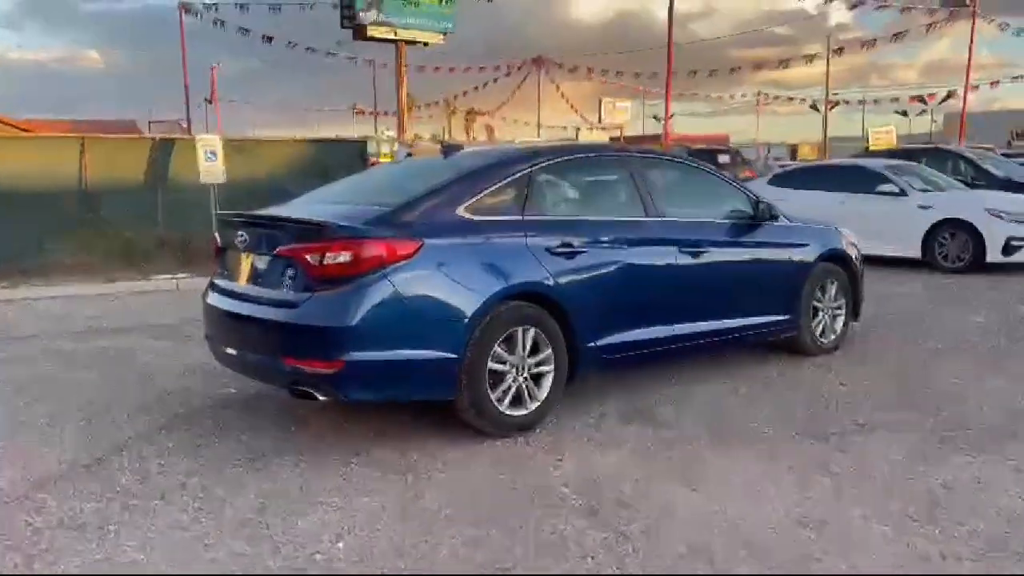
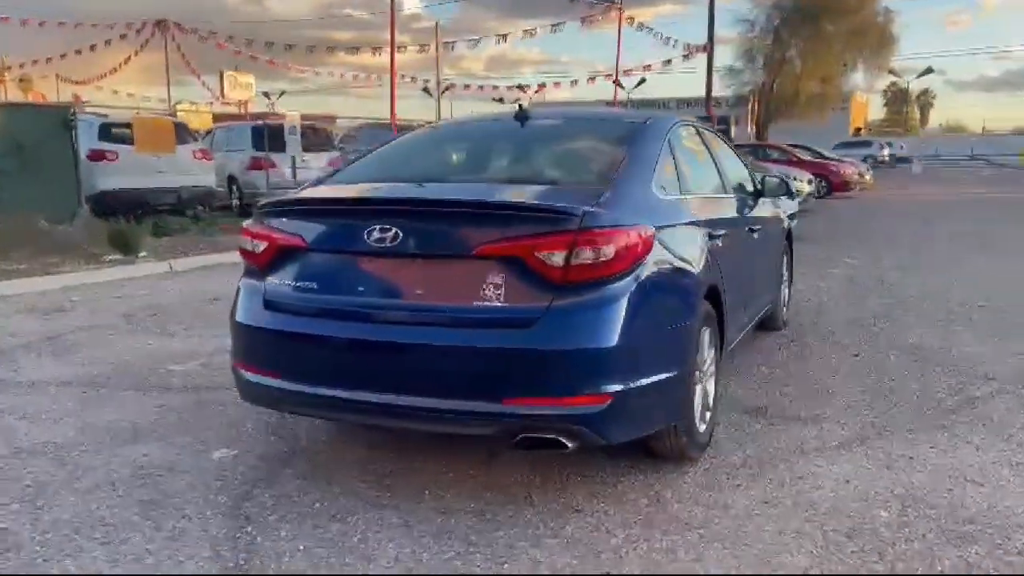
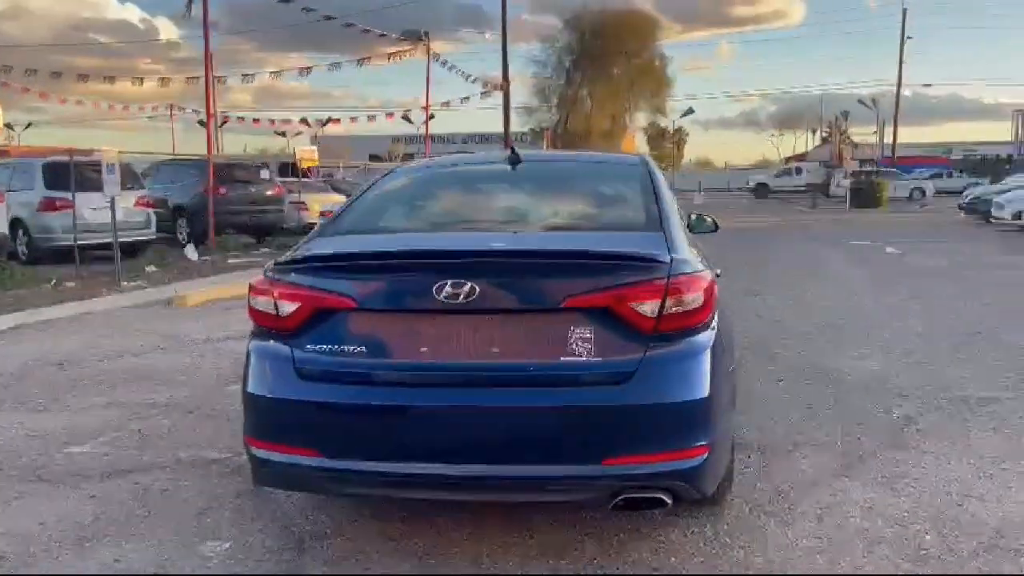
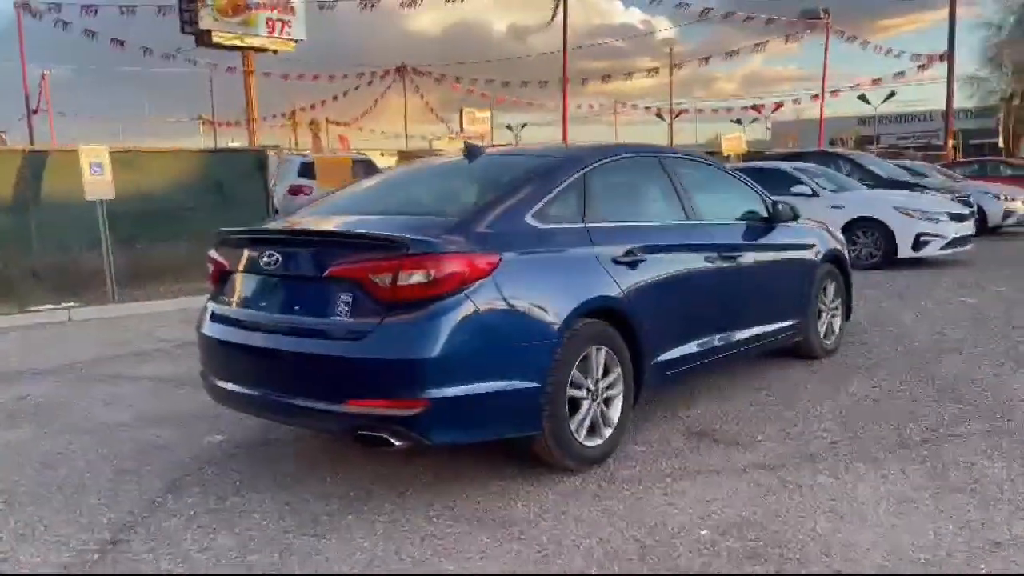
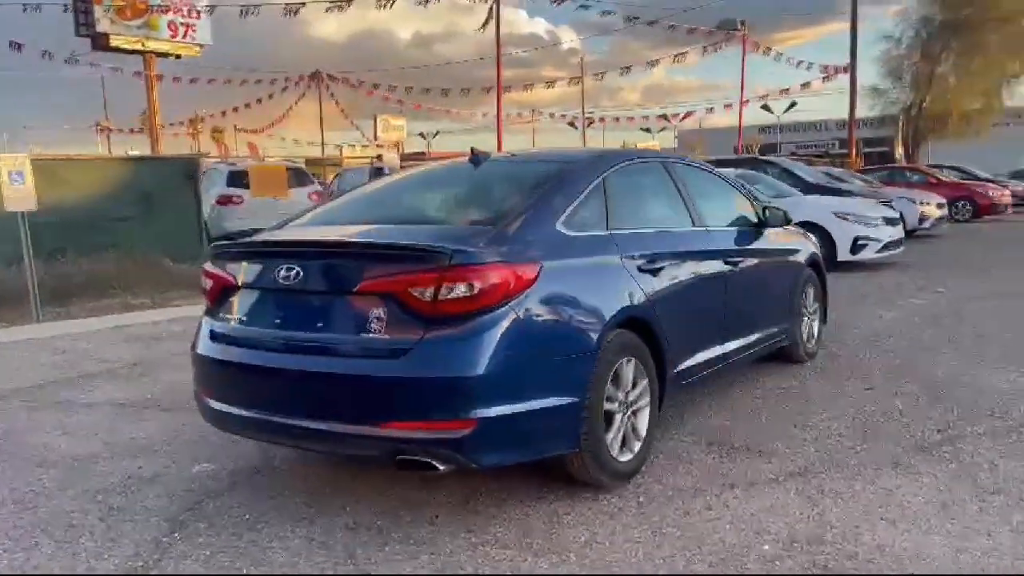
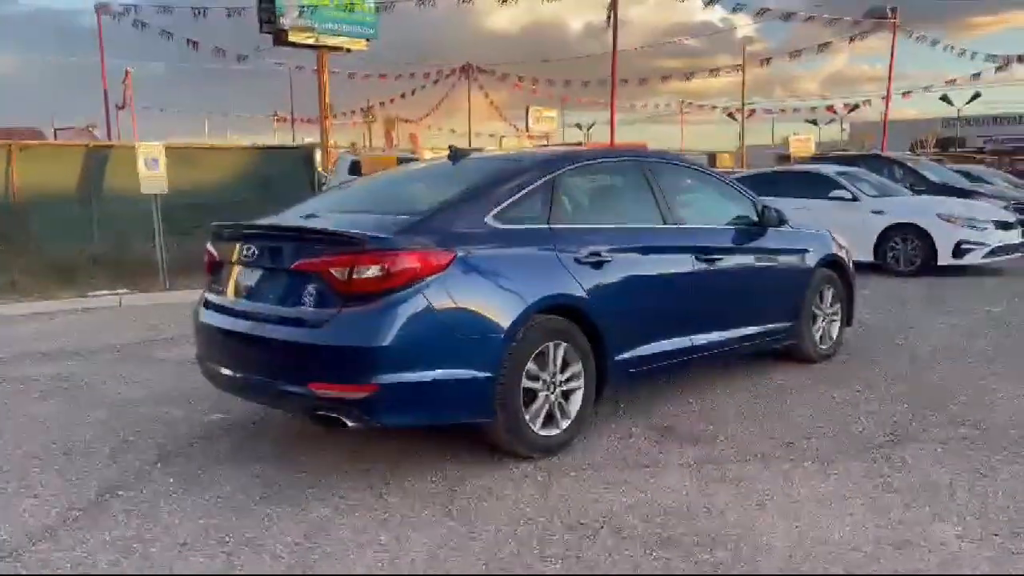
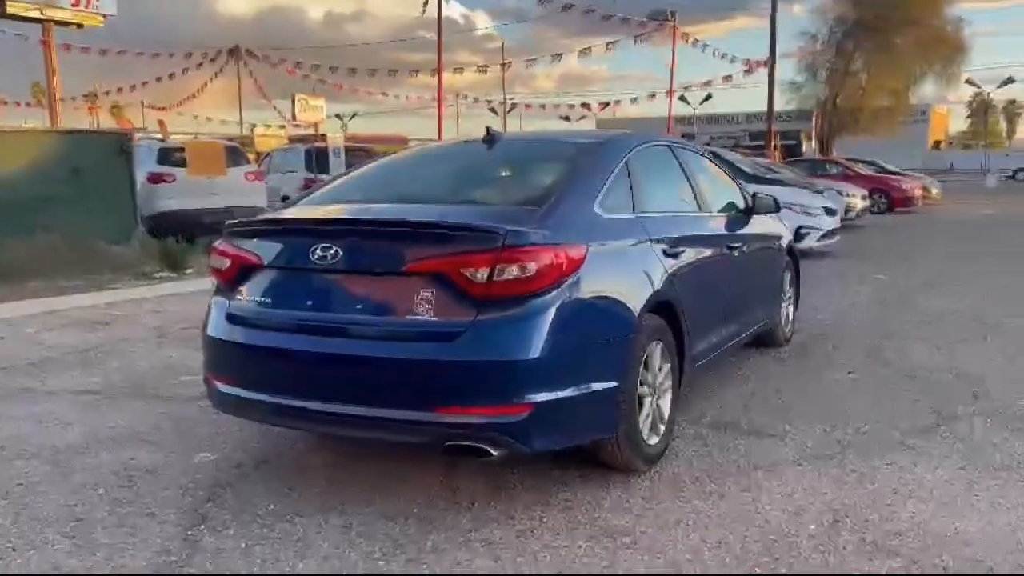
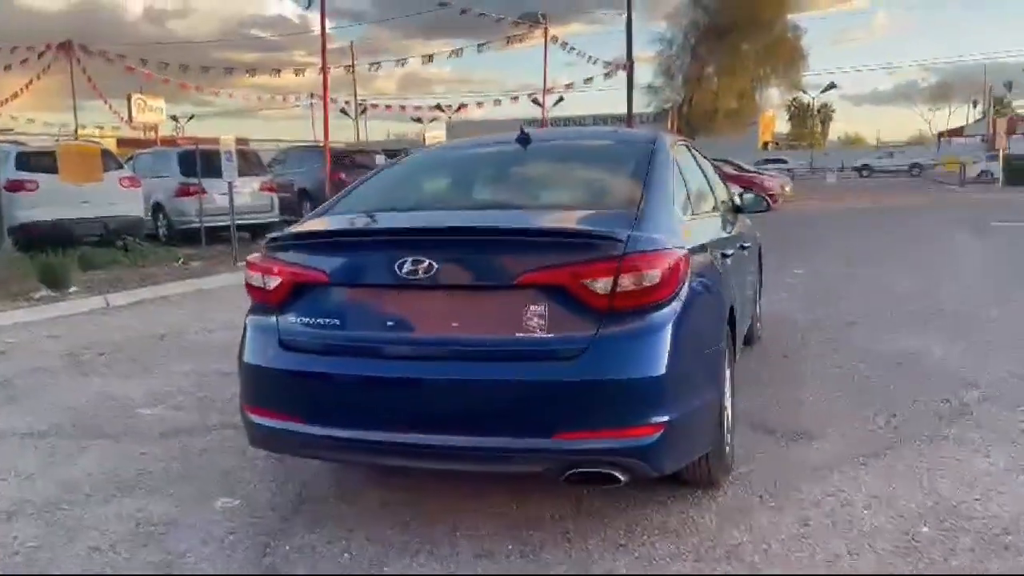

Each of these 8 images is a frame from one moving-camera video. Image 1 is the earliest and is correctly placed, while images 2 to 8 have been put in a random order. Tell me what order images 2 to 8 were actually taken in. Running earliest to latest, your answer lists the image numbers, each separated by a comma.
6, 4, 5, 7, 2, 8, 3
